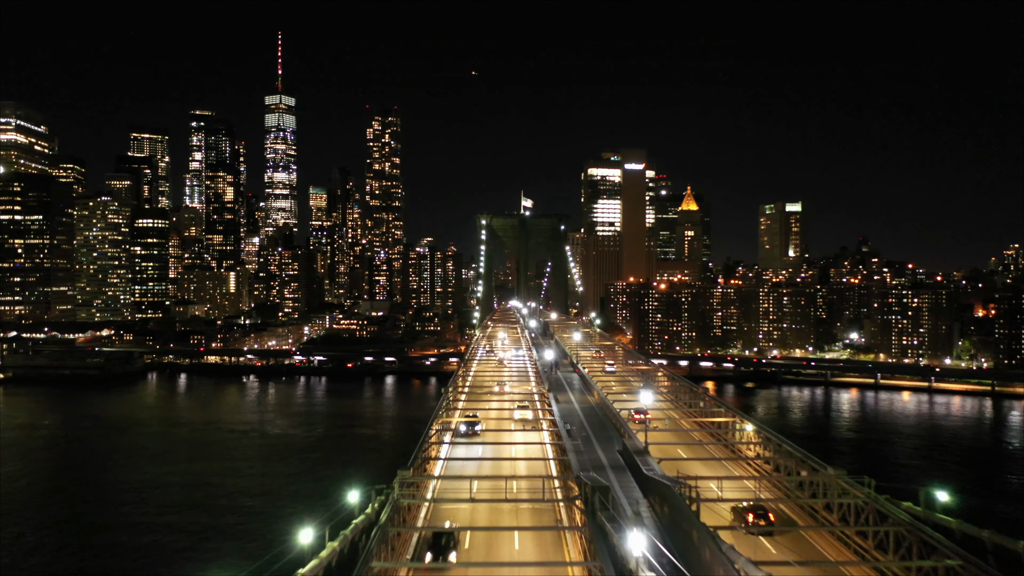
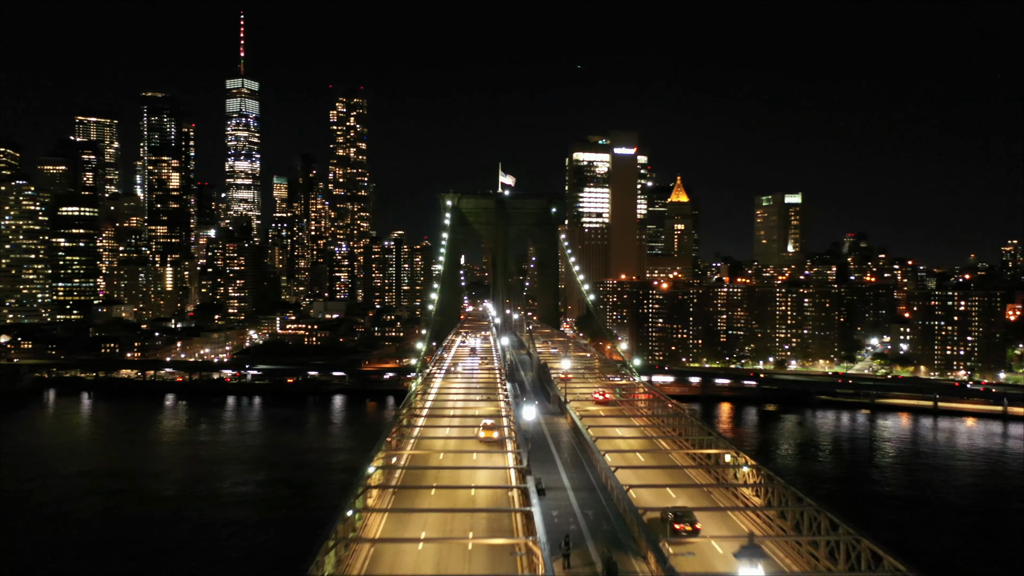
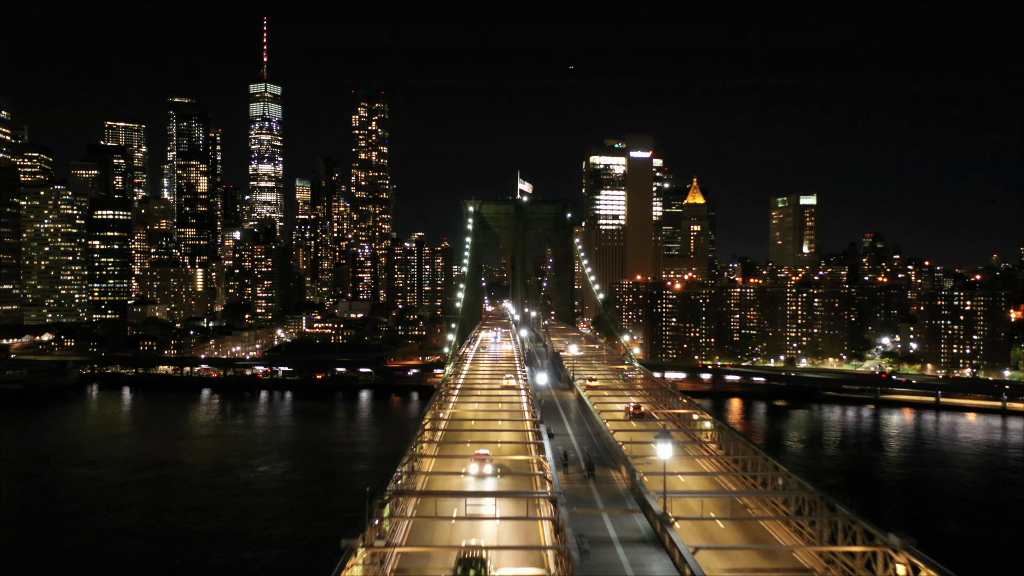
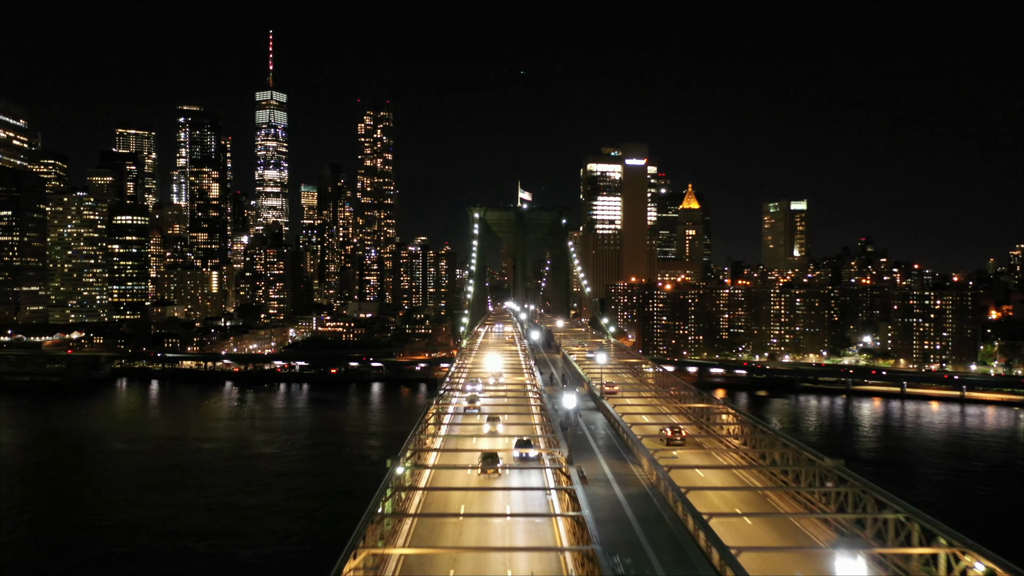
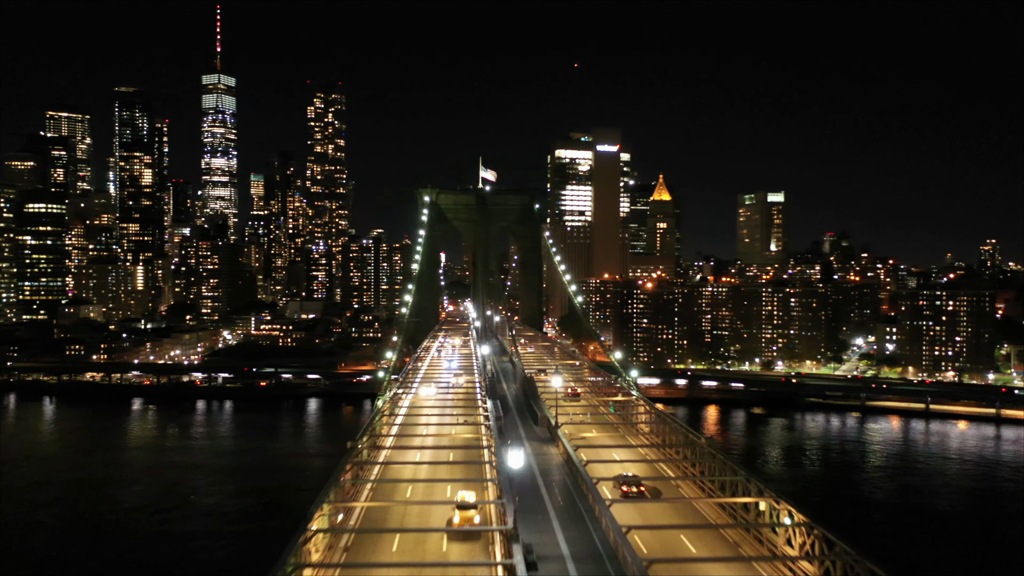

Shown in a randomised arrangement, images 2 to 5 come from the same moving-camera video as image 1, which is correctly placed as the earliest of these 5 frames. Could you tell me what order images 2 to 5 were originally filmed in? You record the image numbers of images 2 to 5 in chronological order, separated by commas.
4, 3, 2, 5
